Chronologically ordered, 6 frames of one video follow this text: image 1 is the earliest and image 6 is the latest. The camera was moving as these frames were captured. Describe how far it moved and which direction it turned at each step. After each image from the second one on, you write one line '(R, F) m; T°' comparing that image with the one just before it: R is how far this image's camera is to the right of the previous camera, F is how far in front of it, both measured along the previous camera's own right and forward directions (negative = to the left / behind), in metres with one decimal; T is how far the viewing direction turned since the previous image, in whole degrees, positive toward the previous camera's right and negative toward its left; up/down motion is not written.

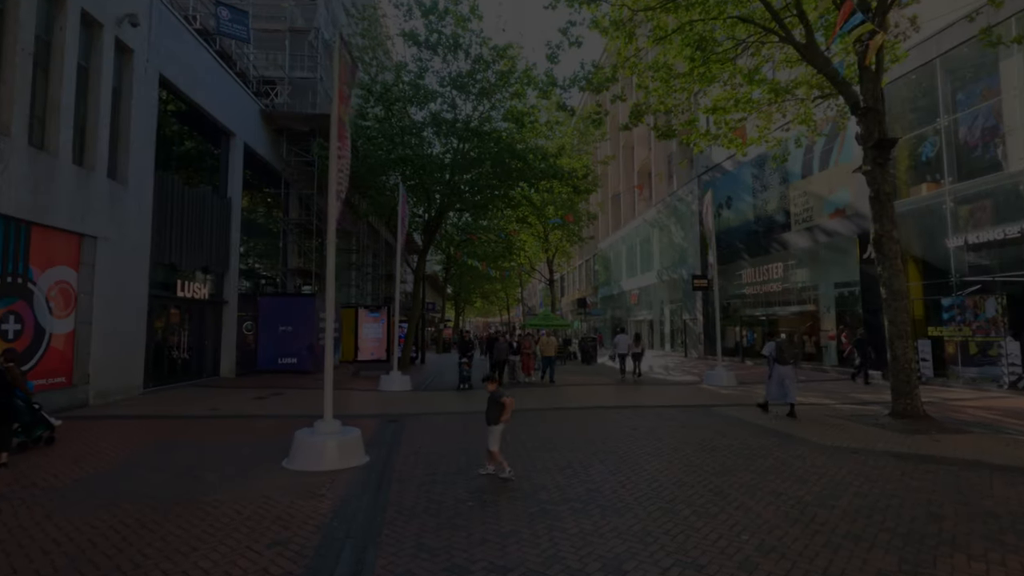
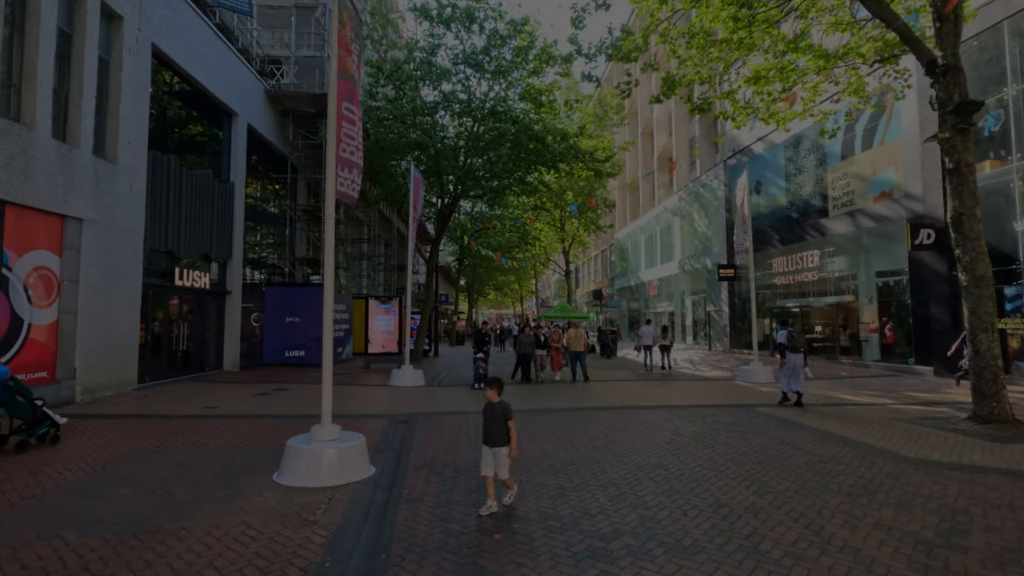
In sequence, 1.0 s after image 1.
(-0.2, +1.1) m; -1°
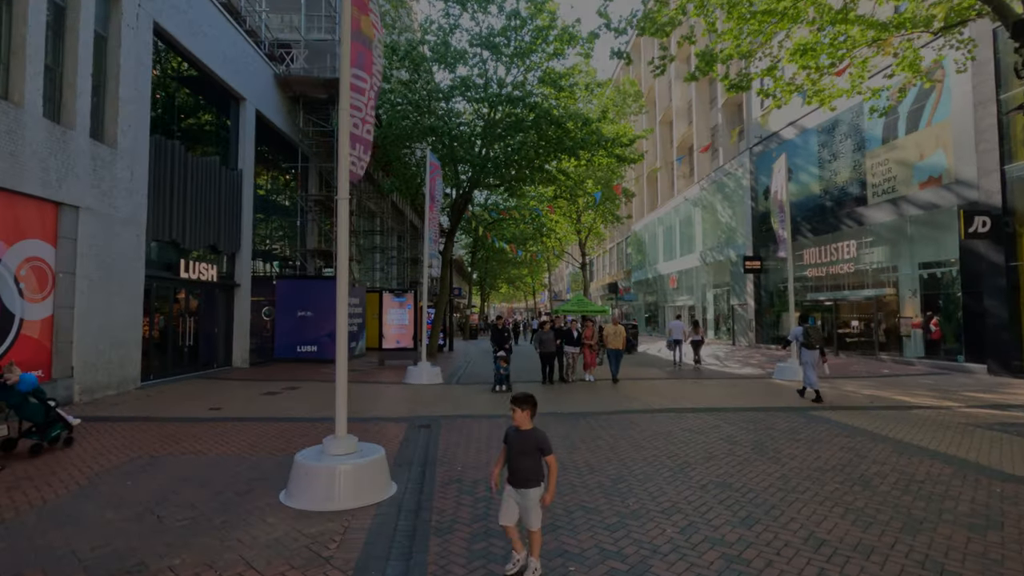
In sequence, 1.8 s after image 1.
(-0.3, +0.8) m; -1°
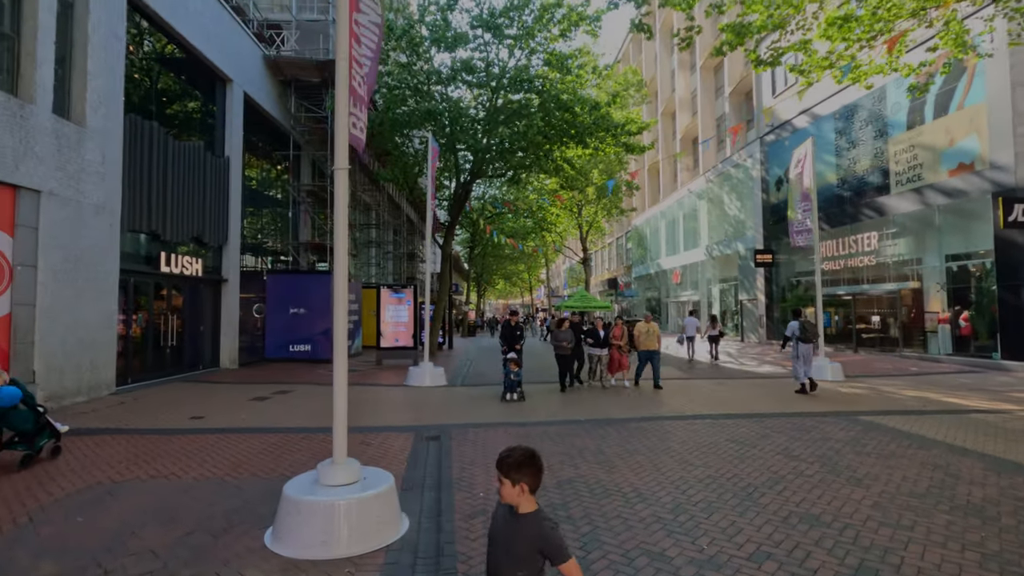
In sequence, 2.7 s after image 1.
(-0.3, +1.0) m; +1°
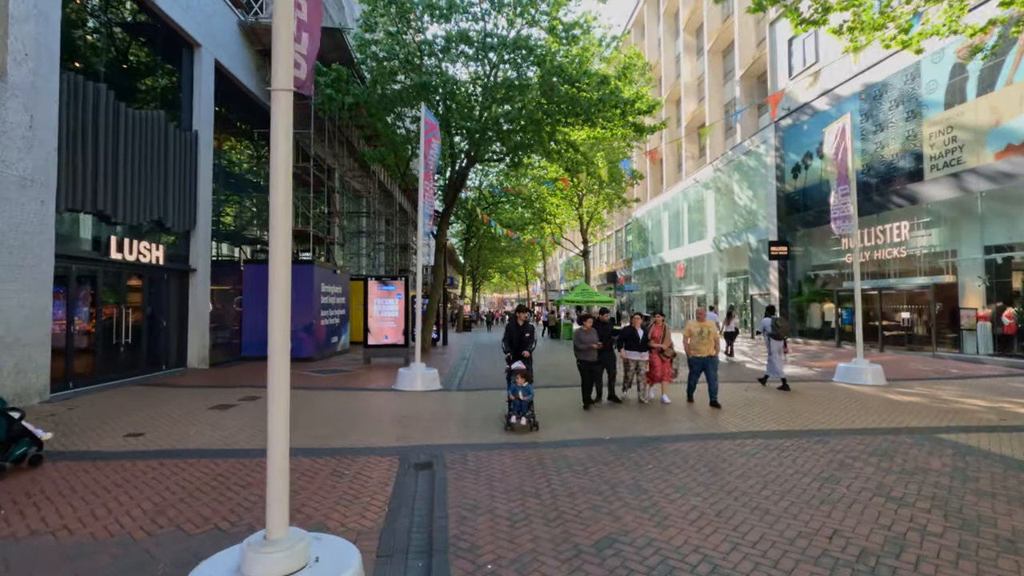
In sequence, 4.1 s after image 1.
(-0.2, +1.5) m; +1°
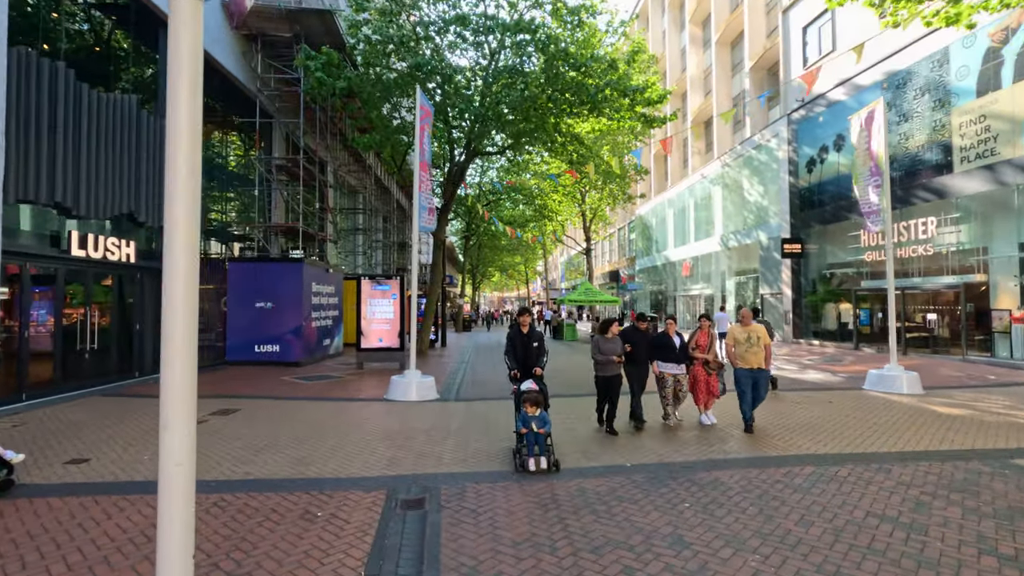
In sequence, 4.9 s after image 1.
(-0.1, +1.0) m; 0°
